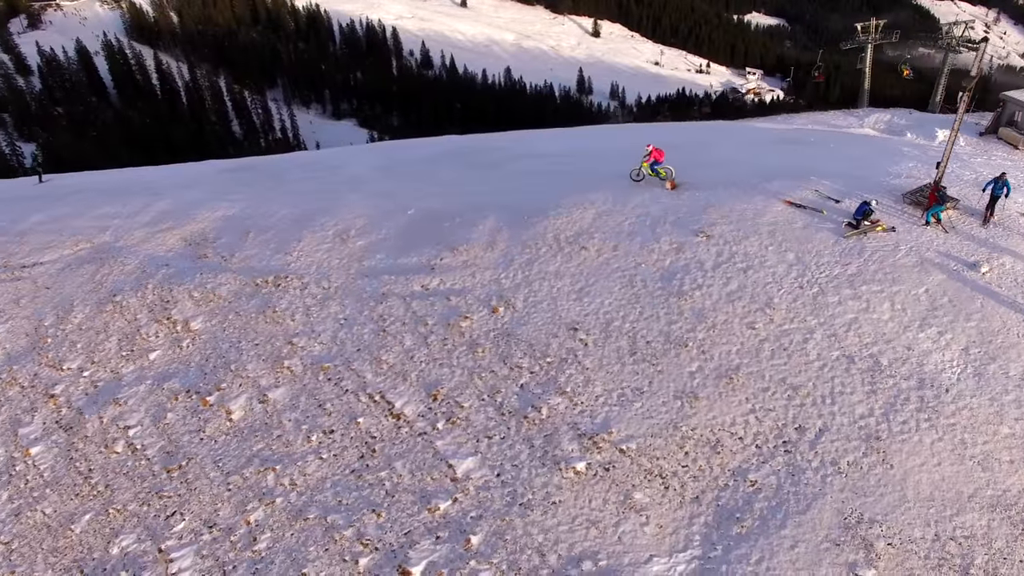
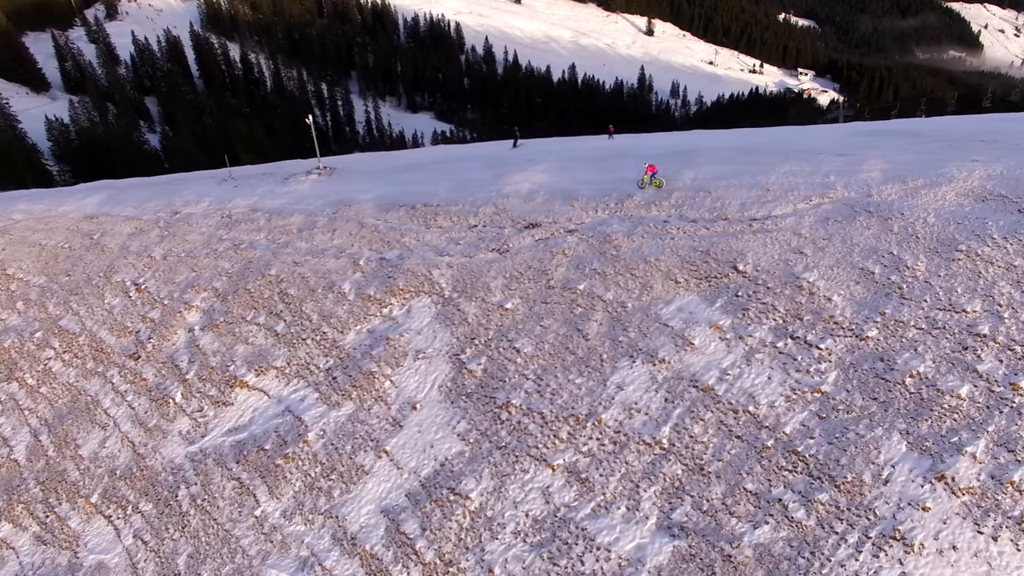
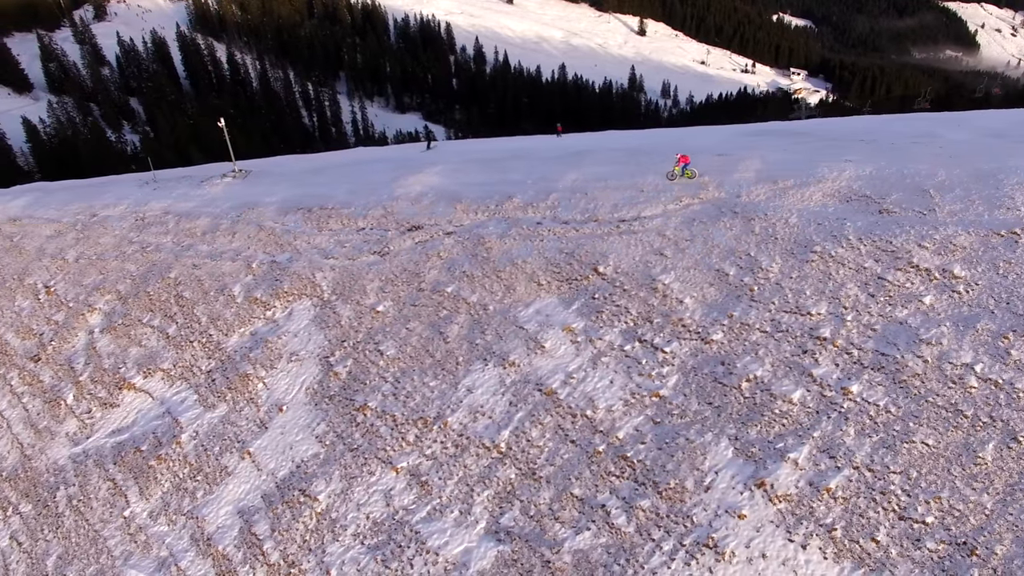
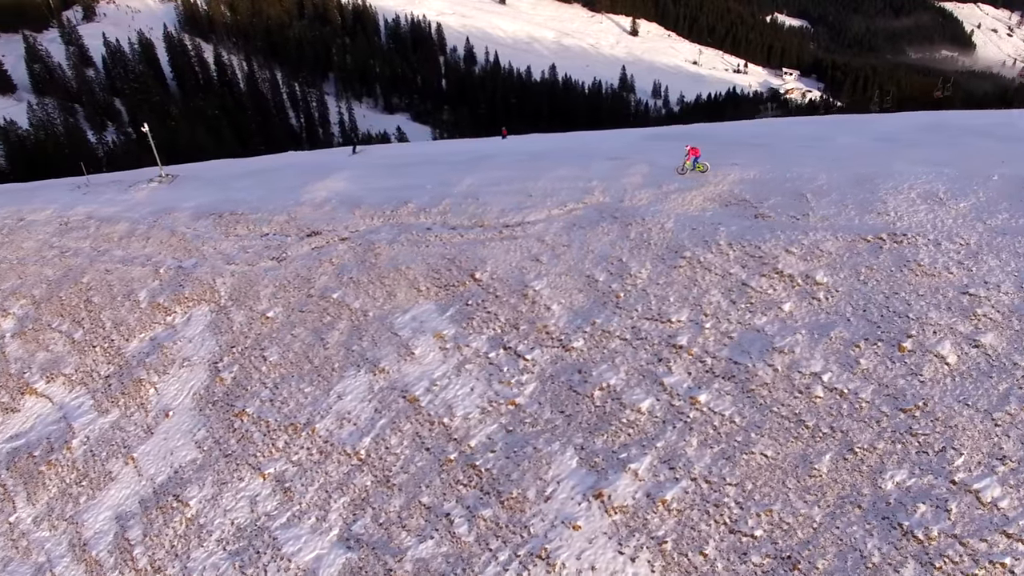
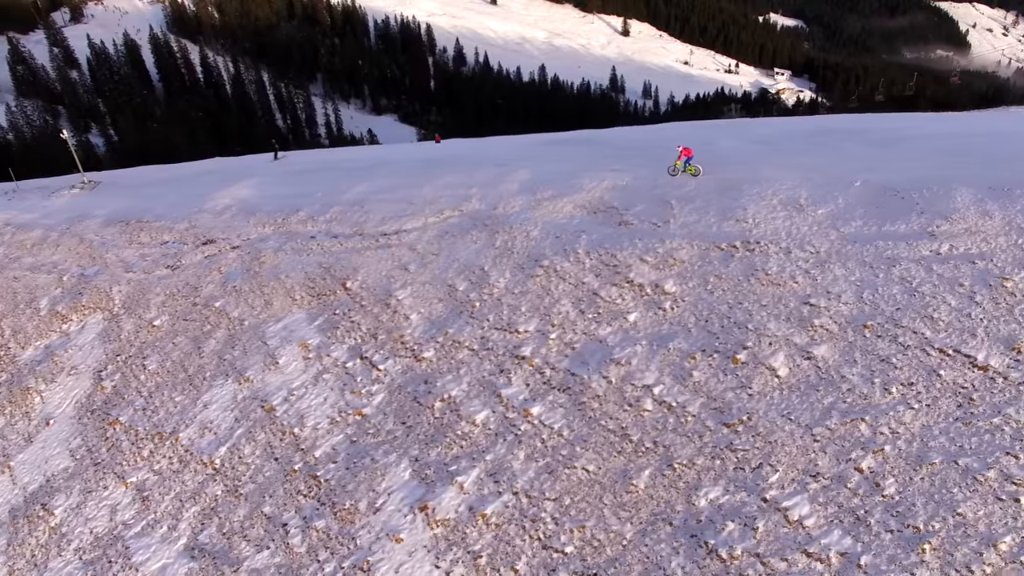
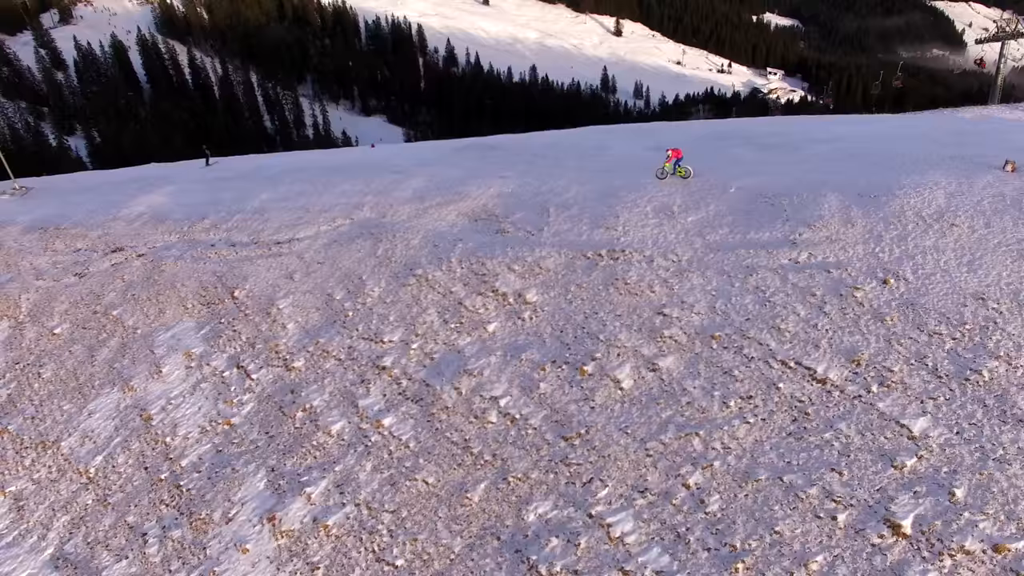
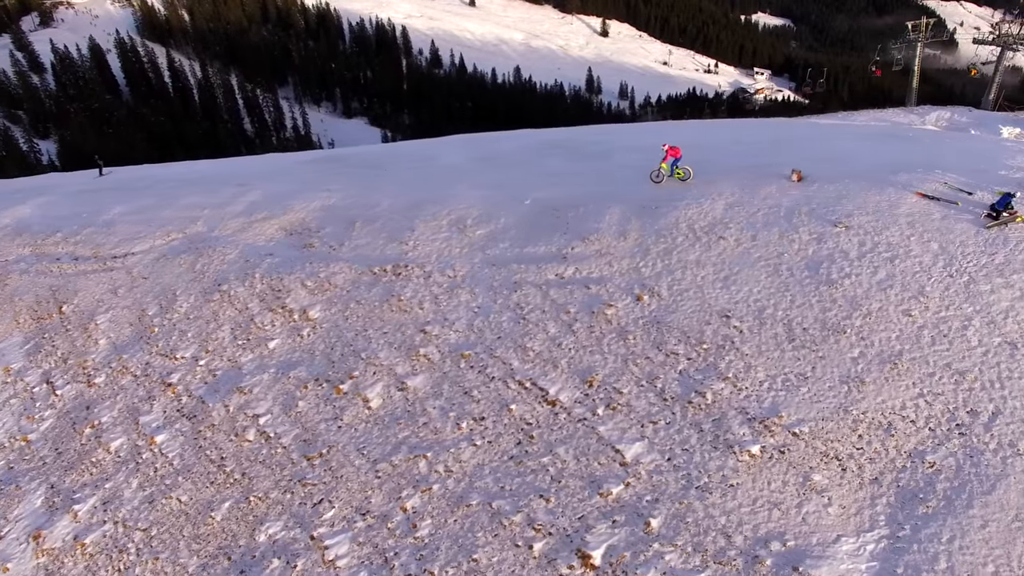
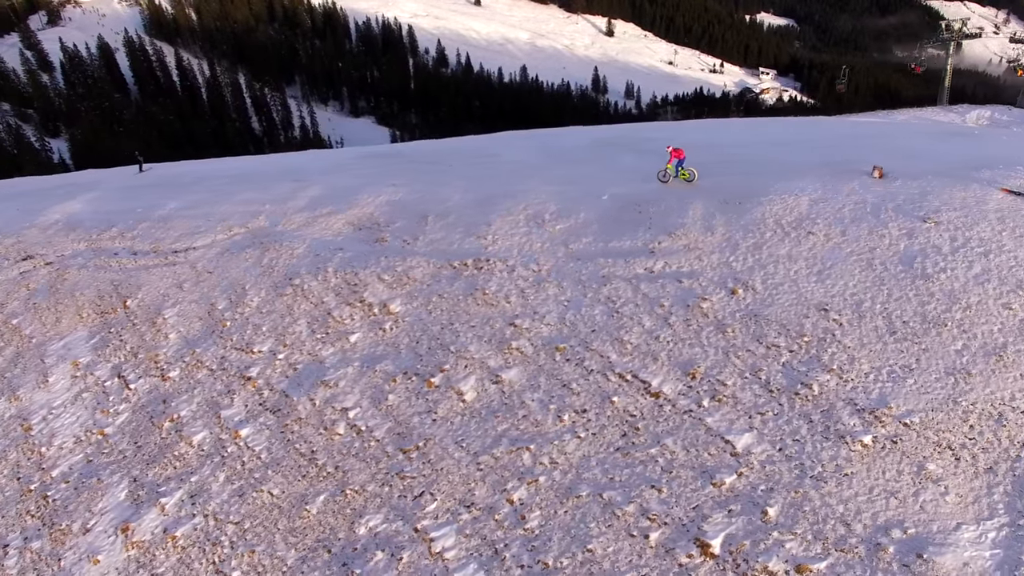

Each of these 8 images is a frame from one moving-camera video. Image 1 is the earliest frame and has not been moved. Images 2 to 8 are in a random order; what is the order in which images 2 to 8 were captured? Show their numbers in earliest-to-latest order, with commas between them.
7, 8, 6, 5, 4, 3, 2
